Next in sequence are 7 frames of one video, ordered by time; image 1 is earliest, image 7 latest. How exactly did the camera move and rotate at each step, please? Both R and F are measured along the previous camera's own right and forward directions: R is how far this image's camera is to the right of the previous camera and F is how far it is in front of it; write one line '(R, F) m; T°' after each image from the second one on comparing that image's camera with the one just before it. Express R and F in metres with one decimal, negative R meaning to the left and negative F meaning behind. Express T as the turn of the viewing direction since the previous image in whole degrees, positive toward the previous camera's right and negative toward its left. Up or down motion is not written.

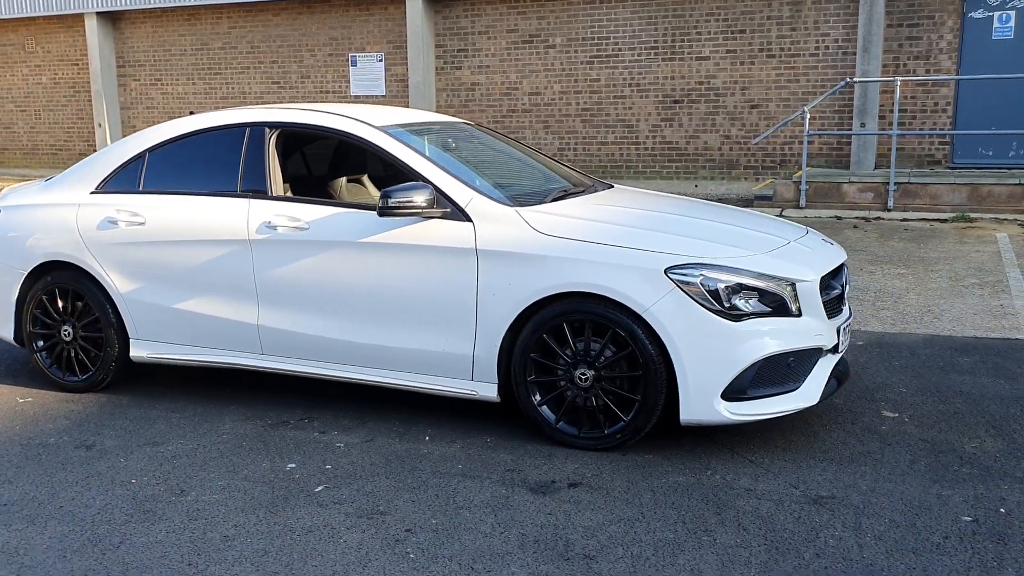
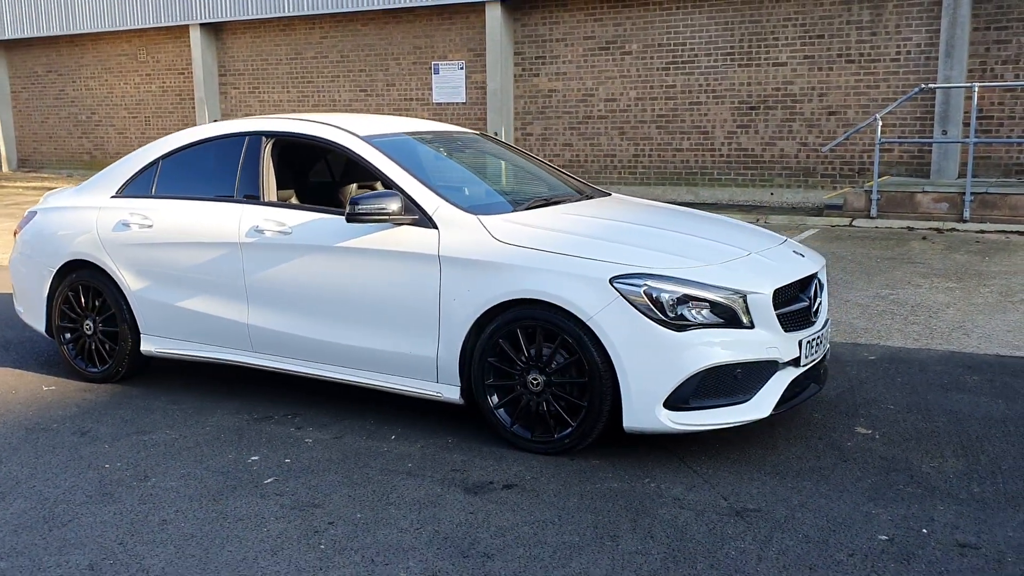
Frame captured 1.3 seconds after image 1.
(+0.7, -0.1) m; -7°
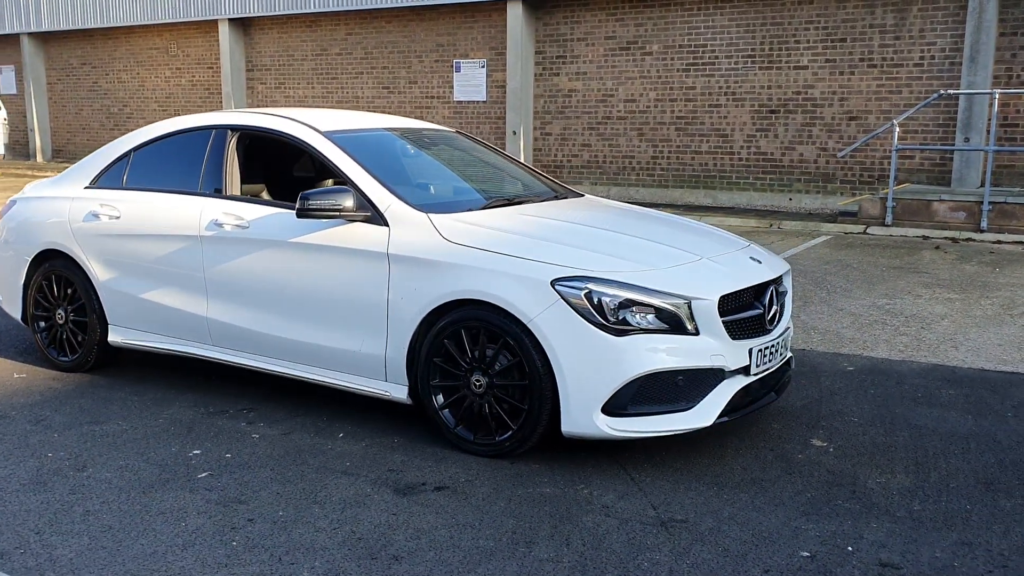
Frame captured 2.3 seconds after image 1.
(+0.4, +0.1) m; -2°
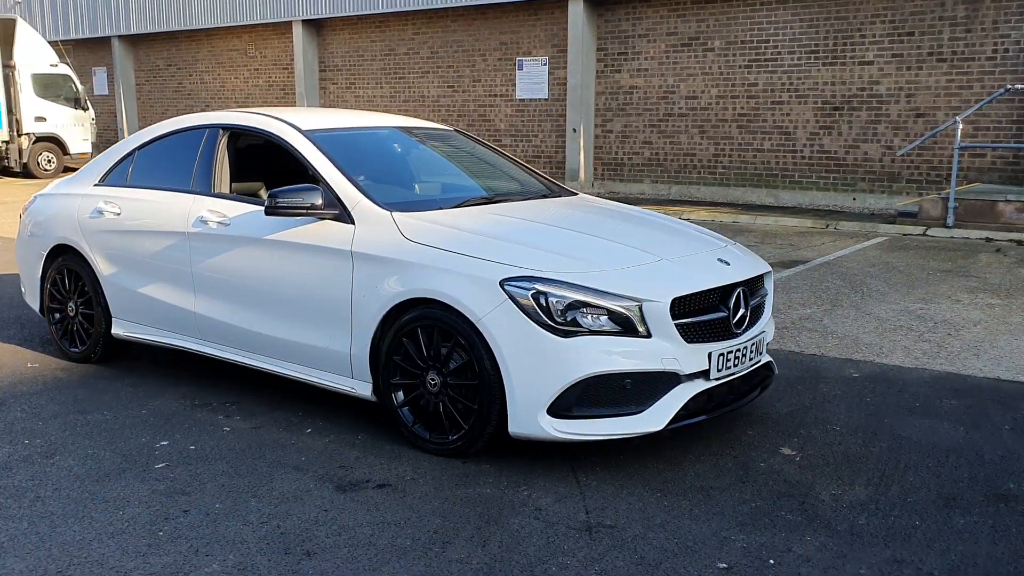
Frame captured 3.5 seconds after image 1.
(+0.6, +0.1) m; -6°
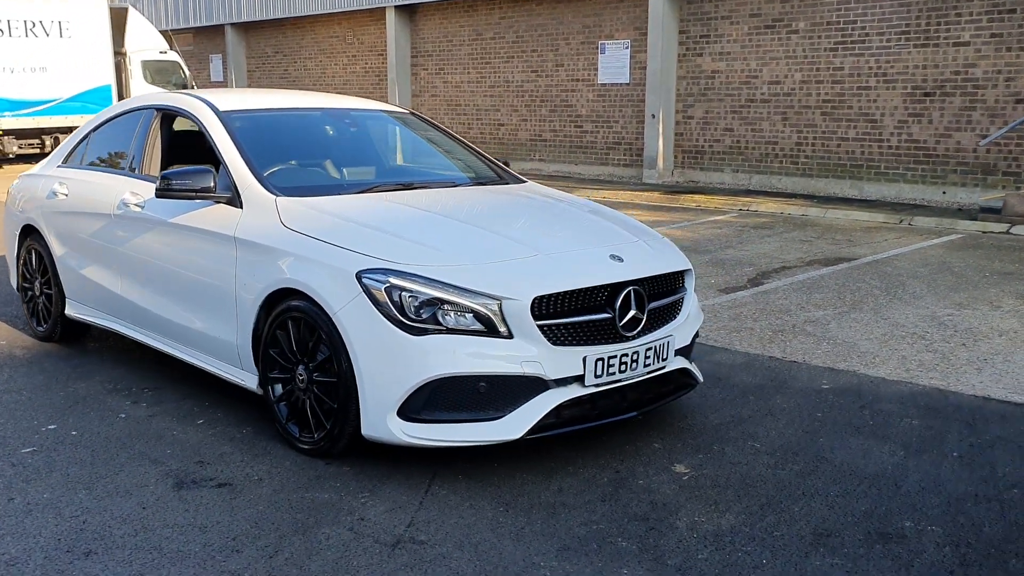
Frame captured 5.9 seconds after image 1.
(+1.1, +0.4) m; -8°
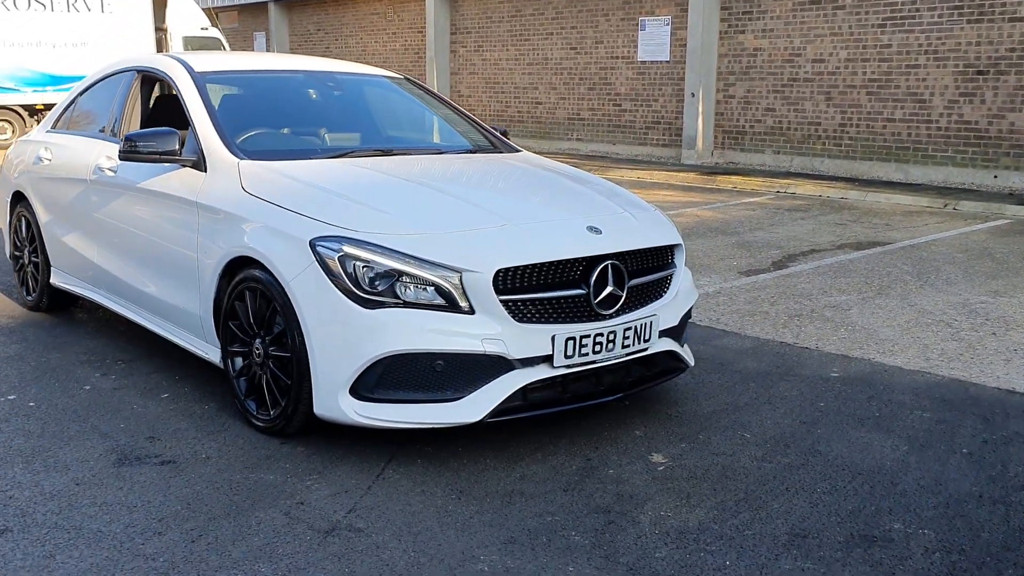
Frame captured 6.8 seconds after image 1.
(+0.3, +0.3) m; -3°
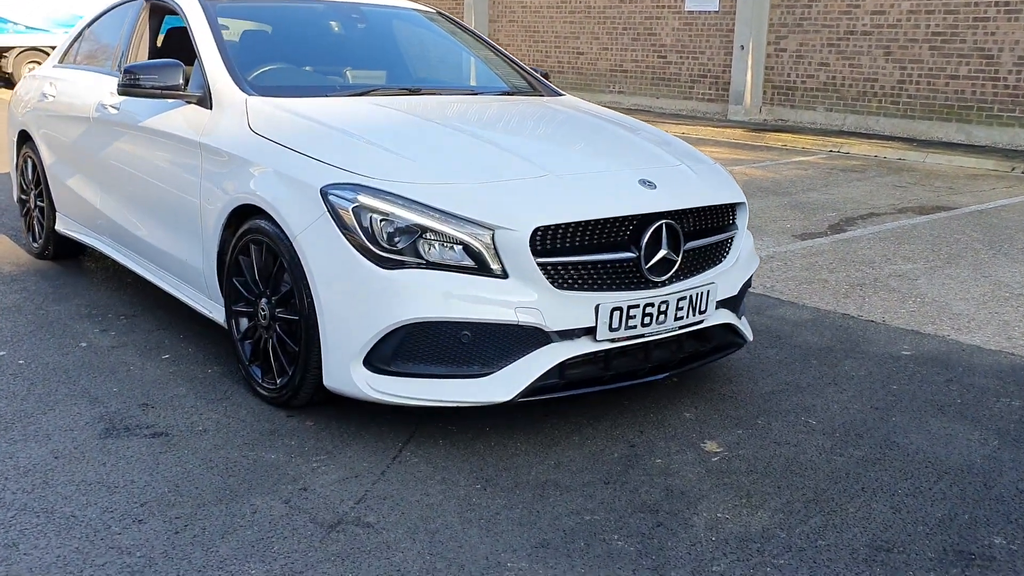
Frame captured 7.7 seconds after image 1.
(0.0, +0.4) m; -2°
